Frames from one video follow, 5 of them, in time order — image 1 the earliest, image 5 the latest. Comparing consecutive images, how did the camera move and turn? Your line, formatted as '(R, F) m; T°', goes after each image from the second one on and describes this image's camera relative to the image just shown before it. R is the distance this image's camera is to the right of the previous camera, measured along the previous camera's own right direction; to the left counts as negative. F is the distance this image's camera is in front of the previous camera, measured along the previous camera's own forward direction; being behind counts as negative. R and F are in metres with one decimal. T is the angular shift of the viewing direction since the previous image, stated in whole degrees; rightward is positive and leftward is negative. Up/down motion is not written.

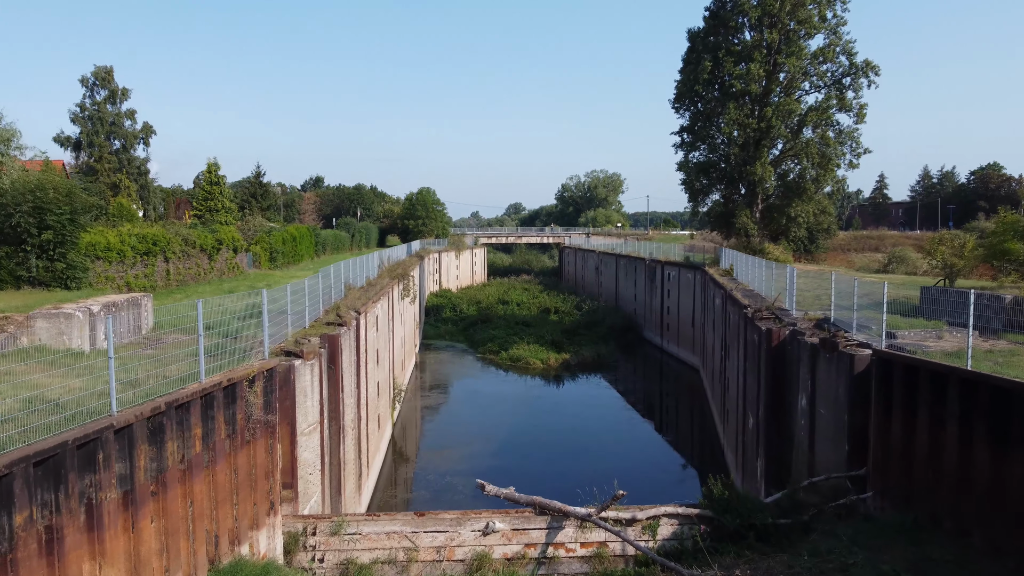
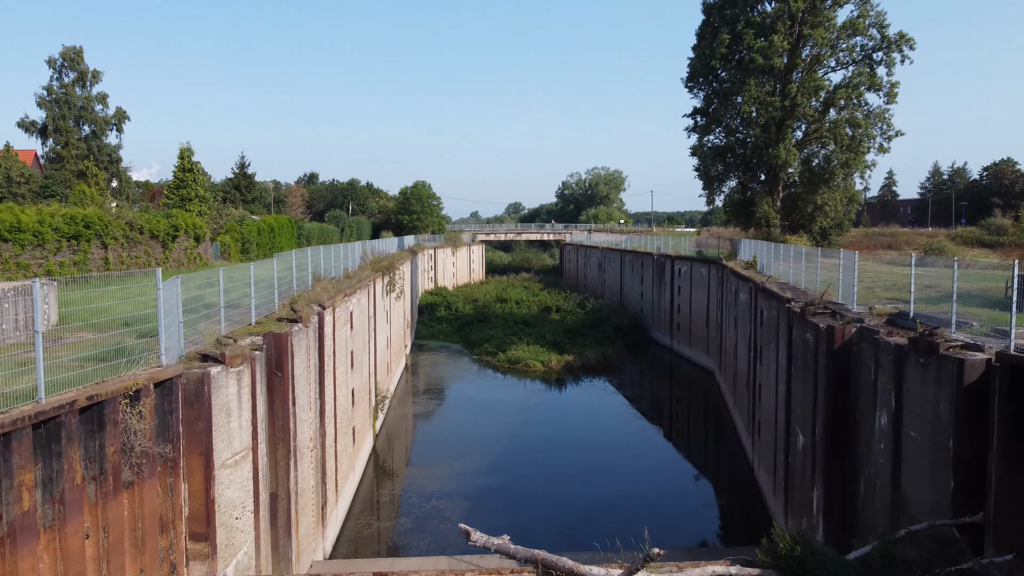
(+0.1, +2.5) m; 0°
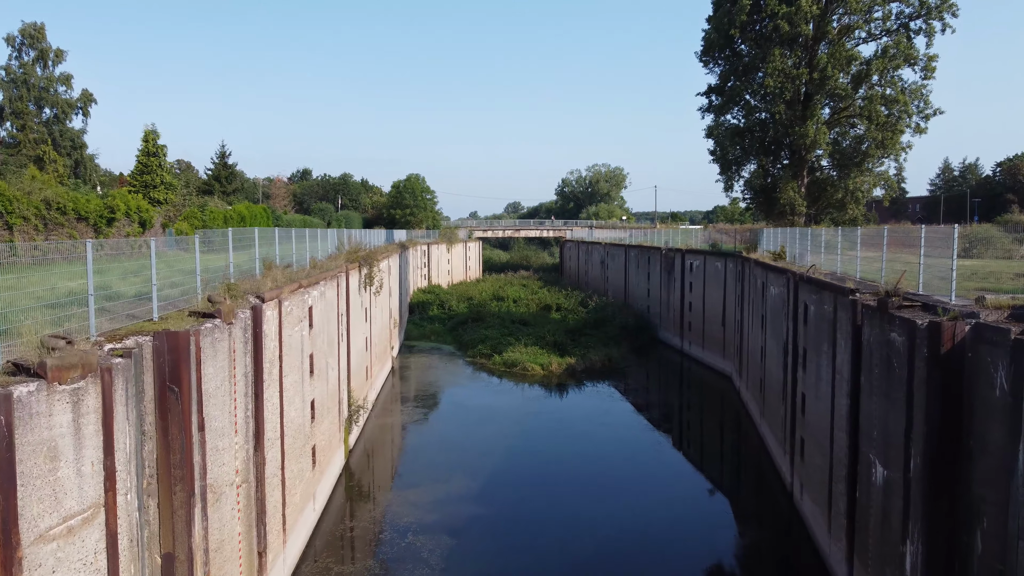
(+0.1, +2.6) m; 0°
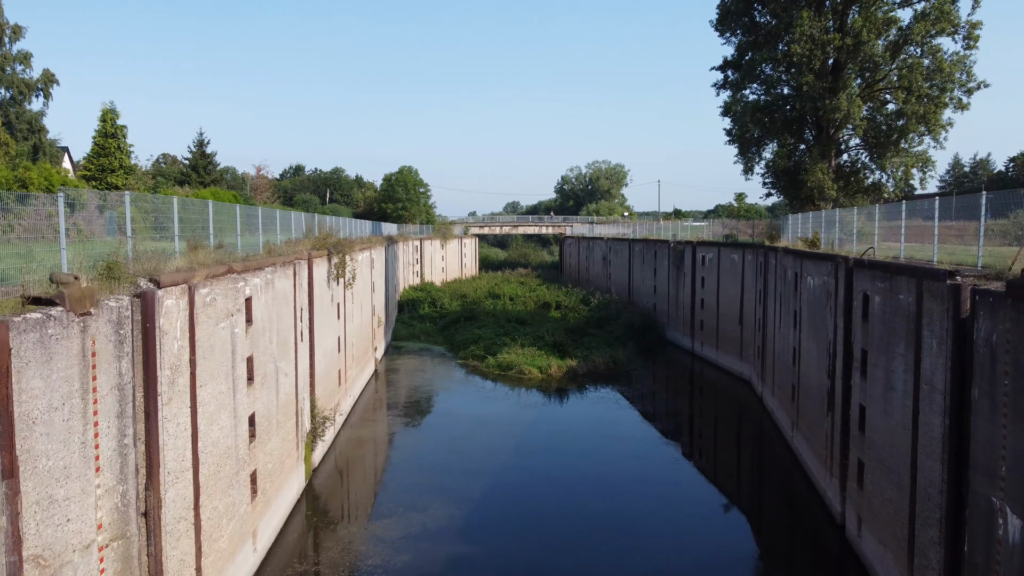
(+0.2, +2.5) m; 0°
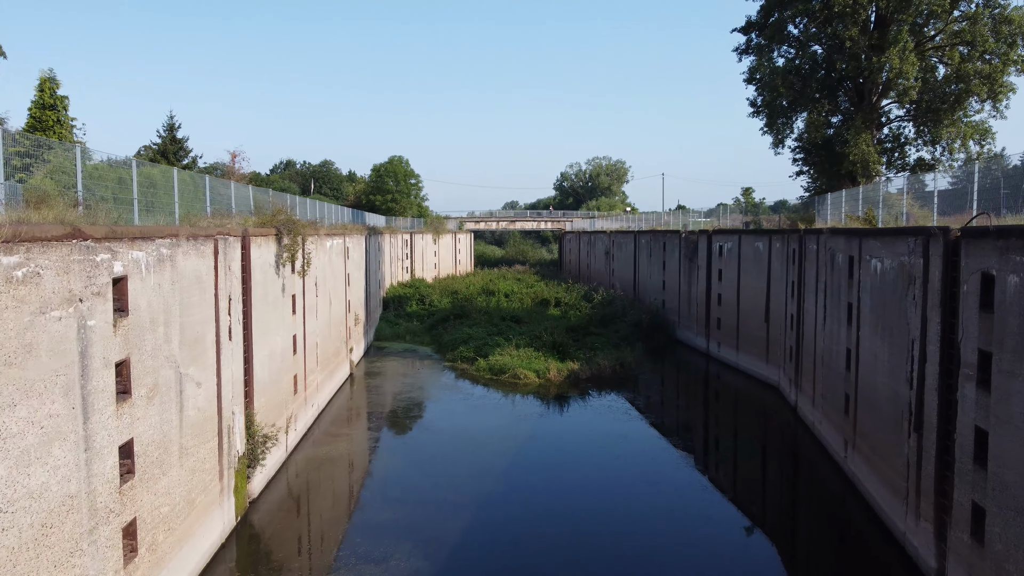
(+0.2, +2.9) m; 0°
